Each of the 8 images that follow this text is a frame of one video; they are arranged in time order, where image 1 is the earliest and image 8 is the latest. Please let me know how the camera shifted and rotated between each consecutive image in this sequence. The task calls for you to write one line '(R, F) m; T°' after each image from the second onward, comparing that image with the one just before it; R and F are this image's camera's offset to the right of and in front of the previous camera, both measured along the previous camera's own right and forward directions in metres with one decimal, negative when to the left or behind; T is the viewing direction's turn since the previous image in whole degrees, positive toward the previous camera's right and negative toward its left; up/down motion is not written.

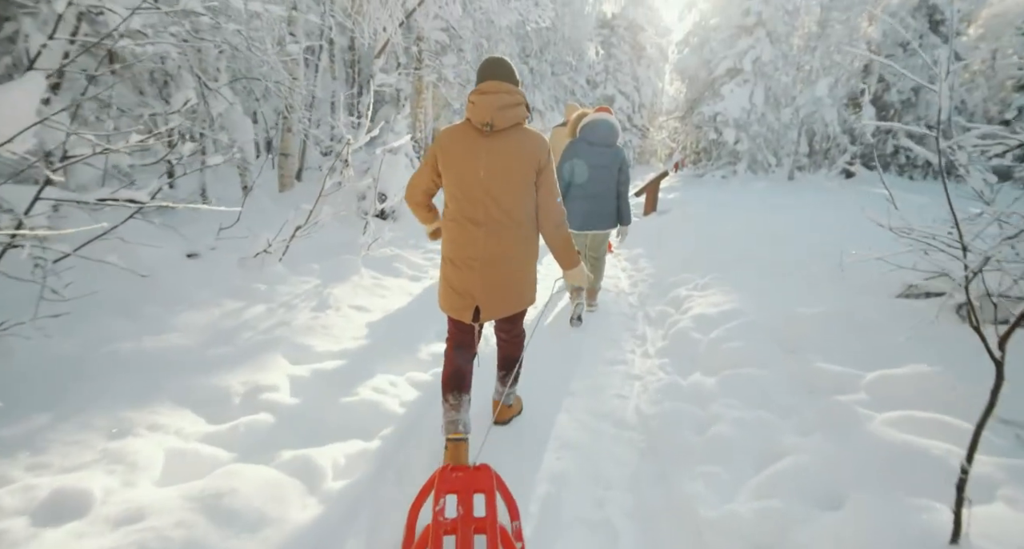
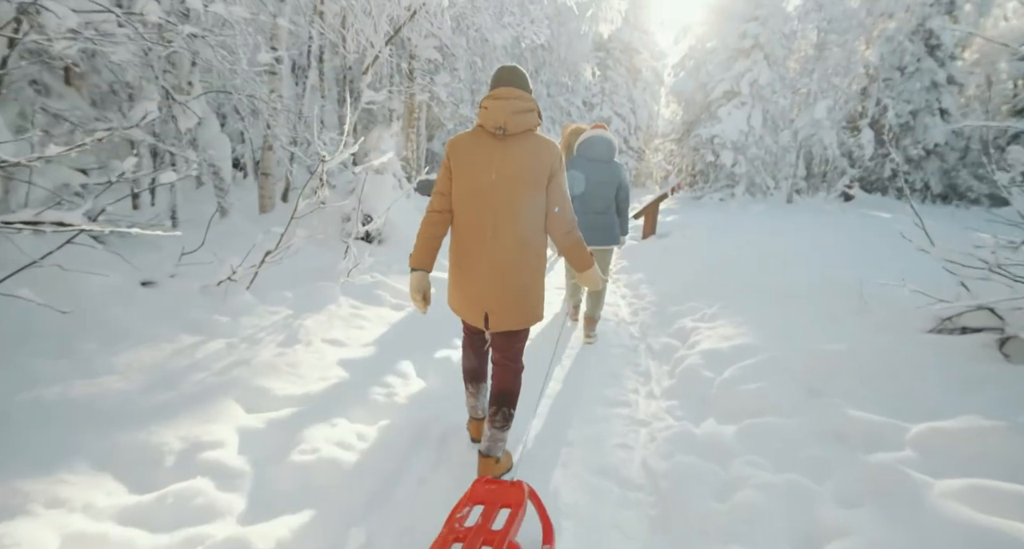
(0.0, +0.4) m; 0°
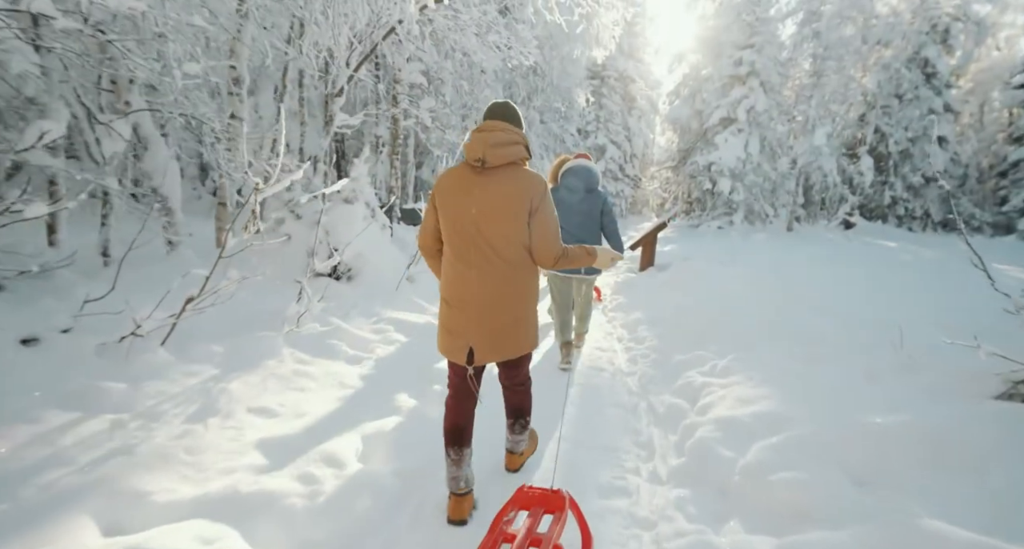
(+0.2, +0.7) m; 0°
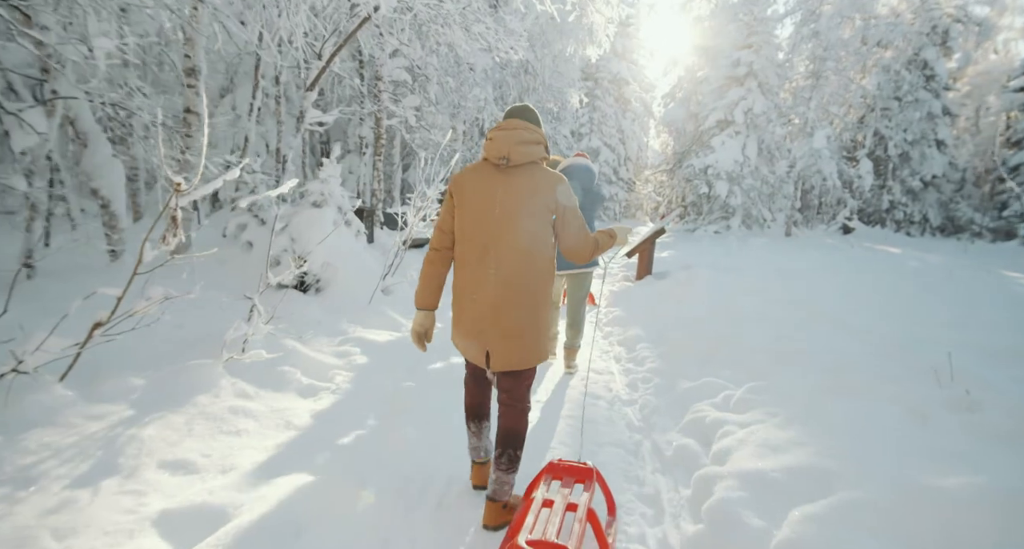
(+0.1, +0.6) m; +1°
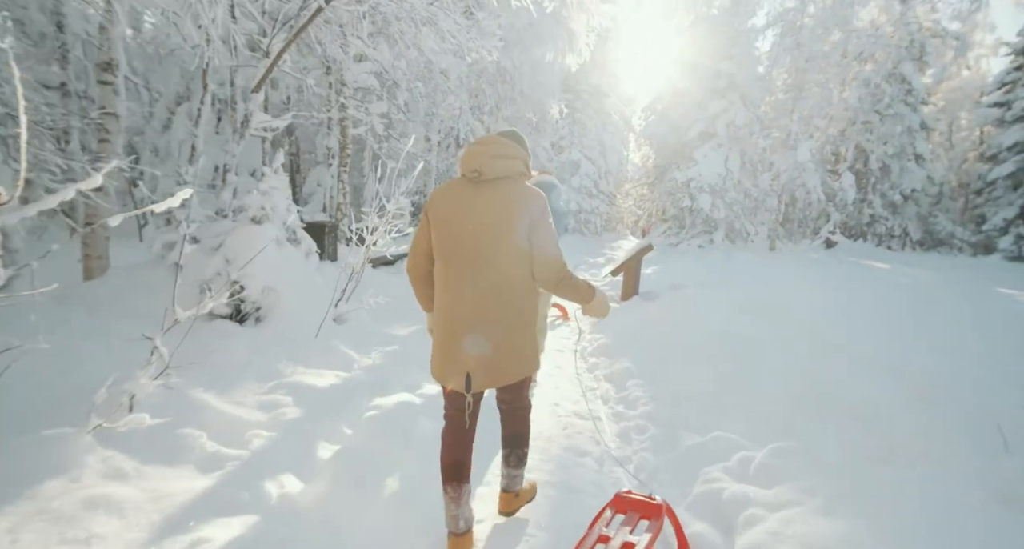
(+0.1, +0.7) m; +2°
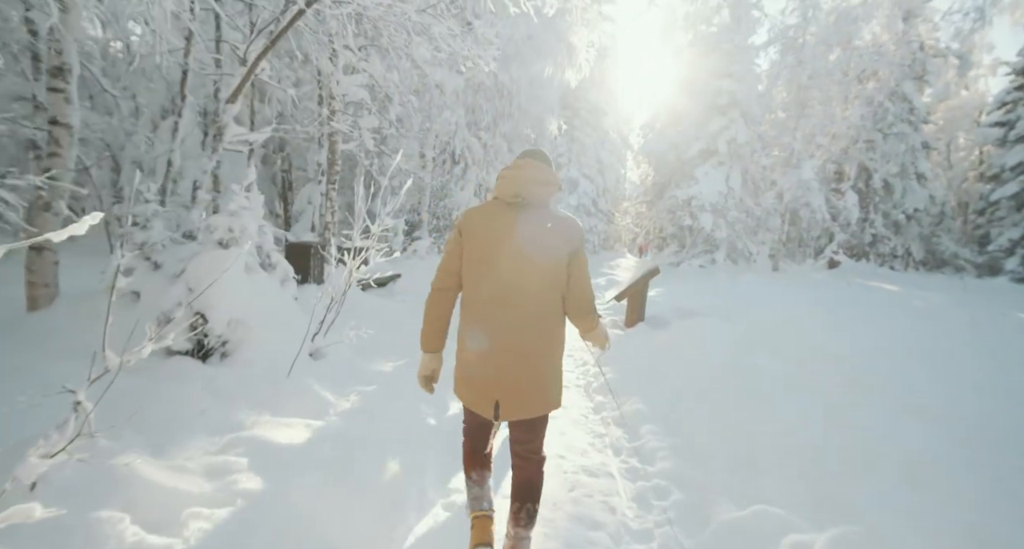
(0.0, +0.5) m; 0°
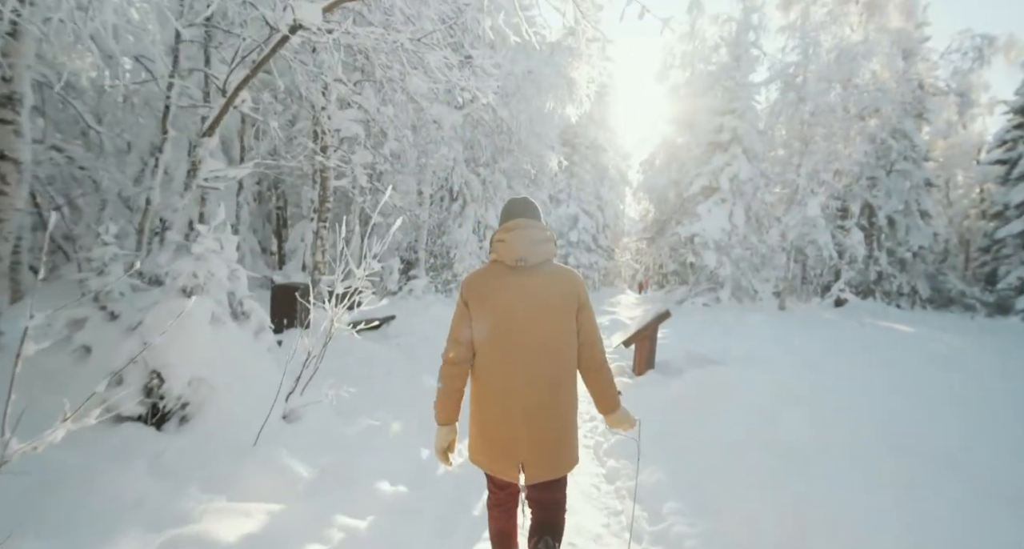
(0.0, +0.5) m; 0°
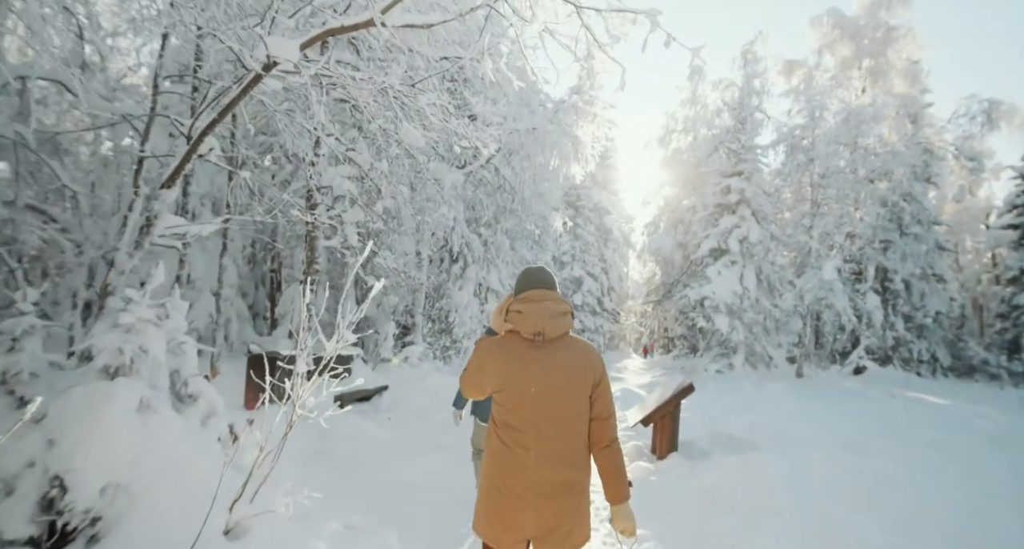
(0.0, +0.7) m; 0°
